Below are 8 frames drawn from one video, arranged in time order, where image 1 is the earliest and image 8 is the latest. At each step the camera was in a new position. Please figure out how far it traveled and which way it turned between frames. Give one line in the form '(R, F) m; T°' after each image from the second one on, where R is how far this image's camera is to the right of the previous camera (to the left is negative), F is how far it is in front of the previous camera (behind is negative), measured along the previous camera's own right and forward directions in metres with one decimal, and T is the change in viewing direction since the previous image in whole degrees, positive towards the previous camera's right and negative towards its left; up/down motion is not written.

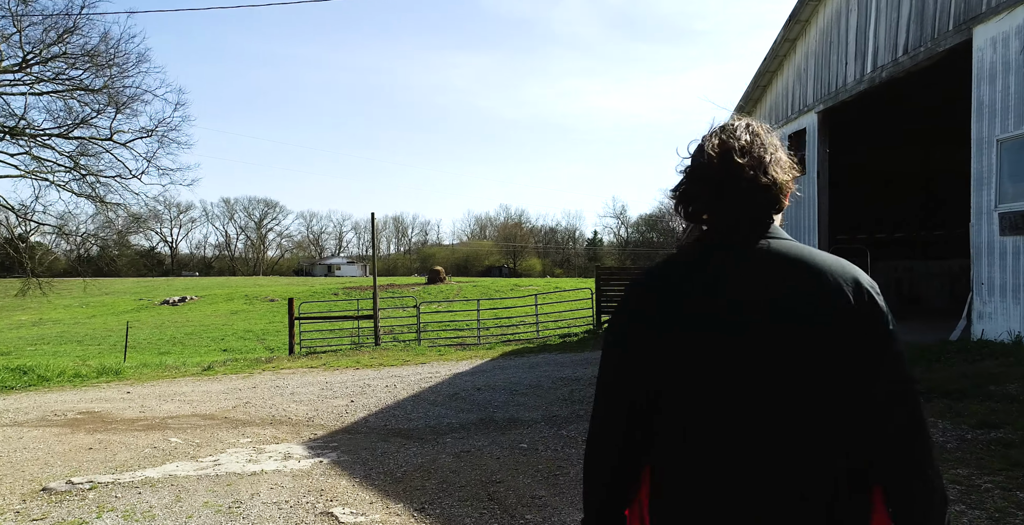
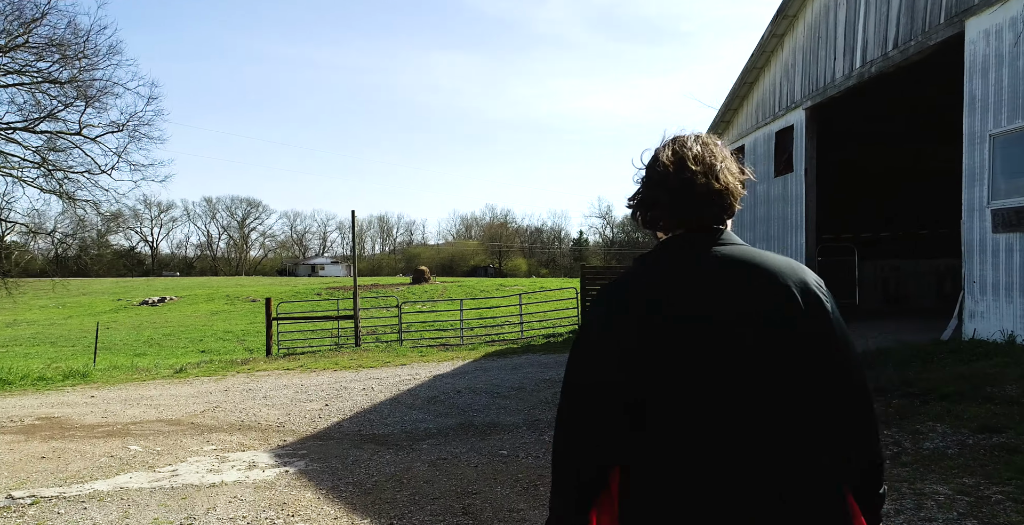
(0.0, +0.3) m; +1°
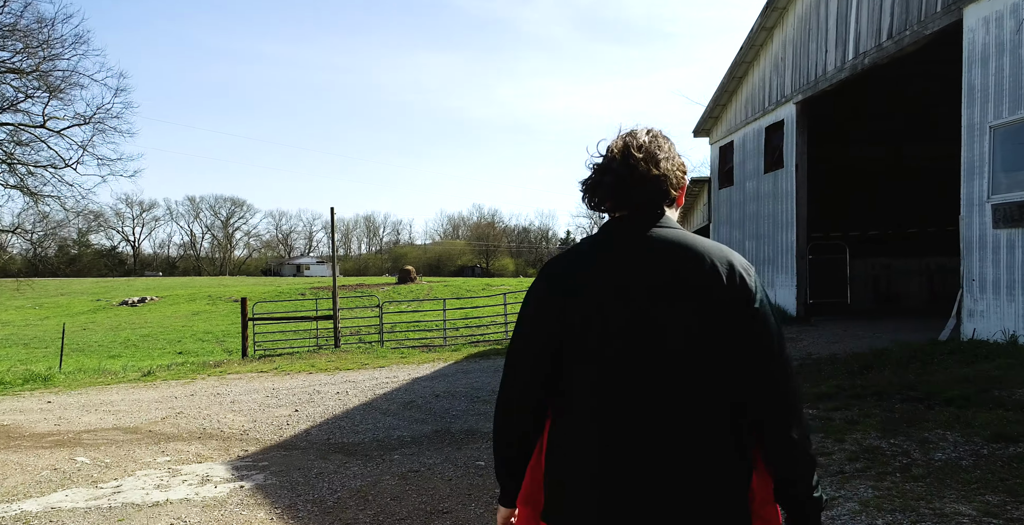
(+0.1, +0.4) m; +1°
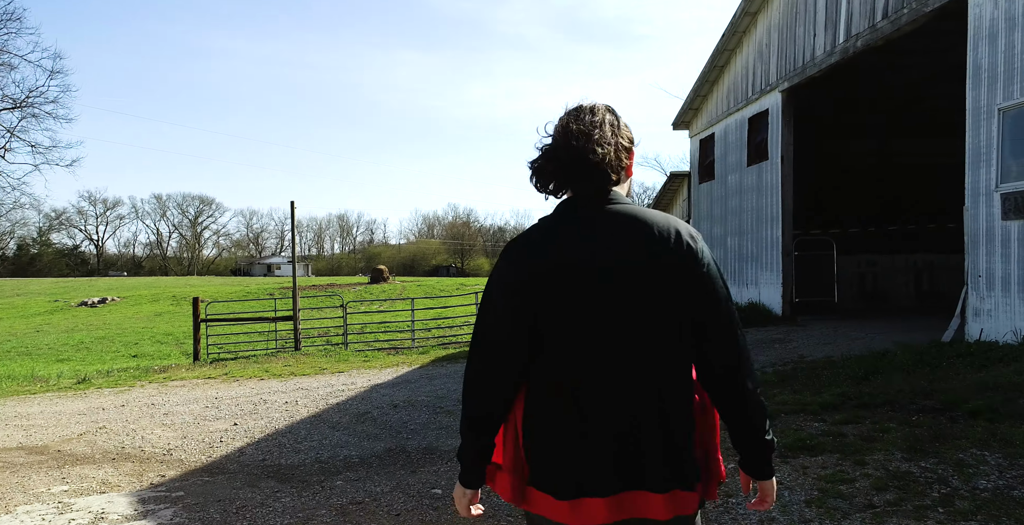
(+0.1, +0.8) m; +2°
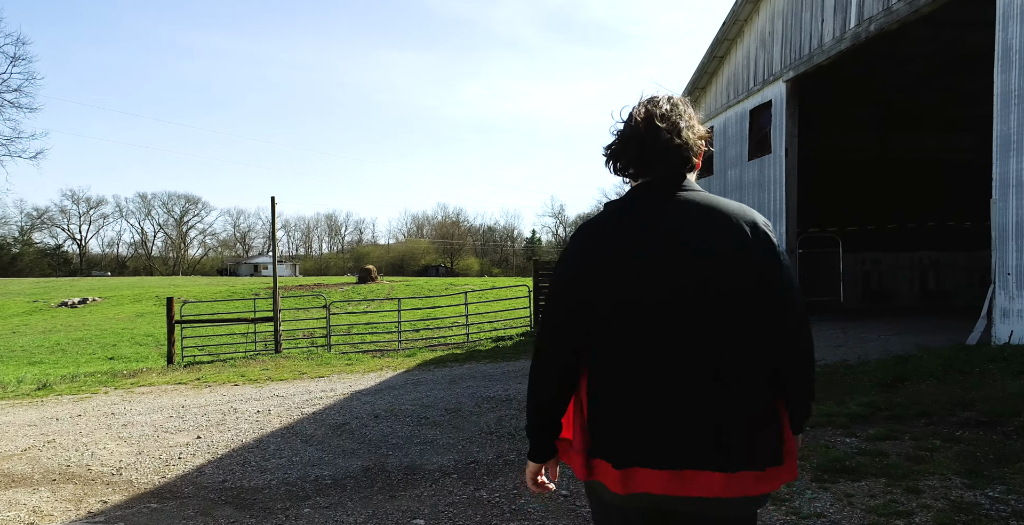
(0.0, +0.6) m; +1°
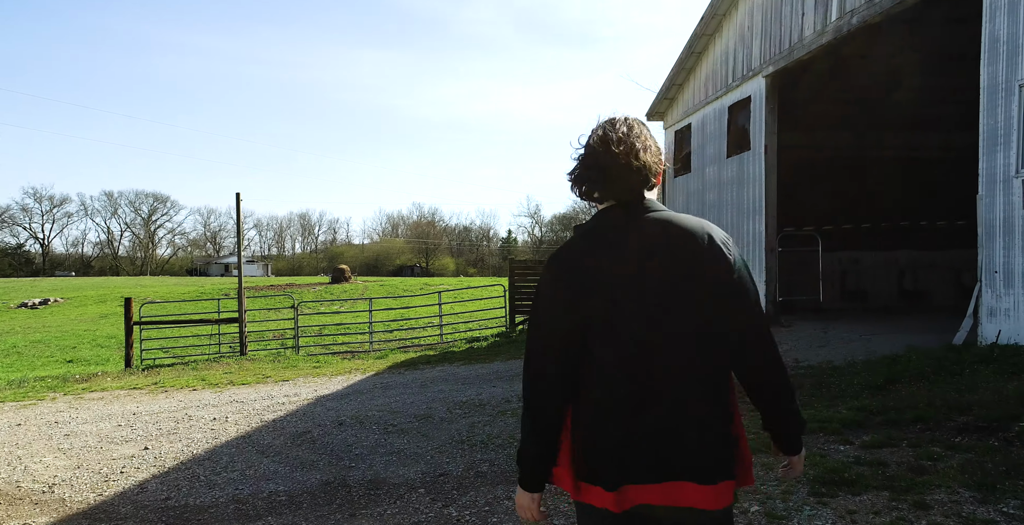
(0.0, +0.3) m; +2°
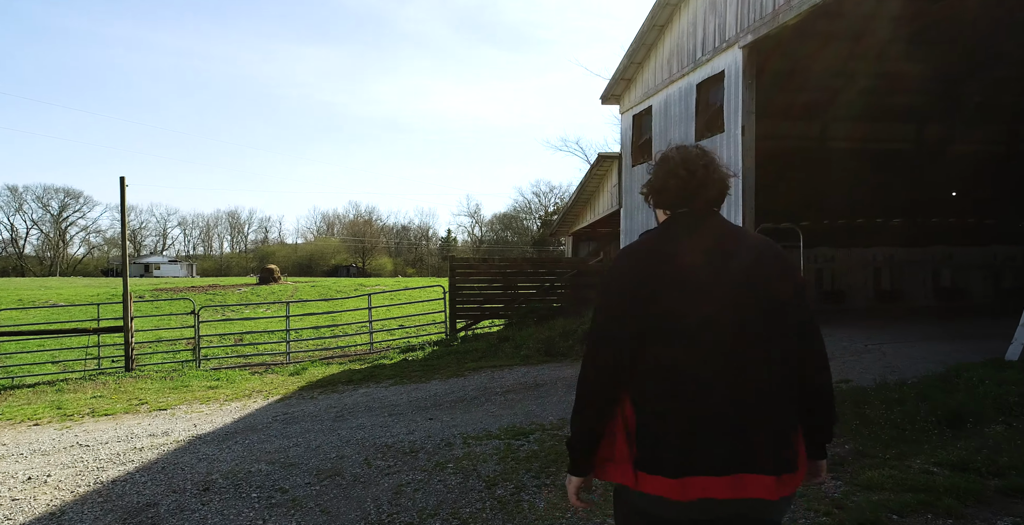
(0.0, +1.7) m; +5°
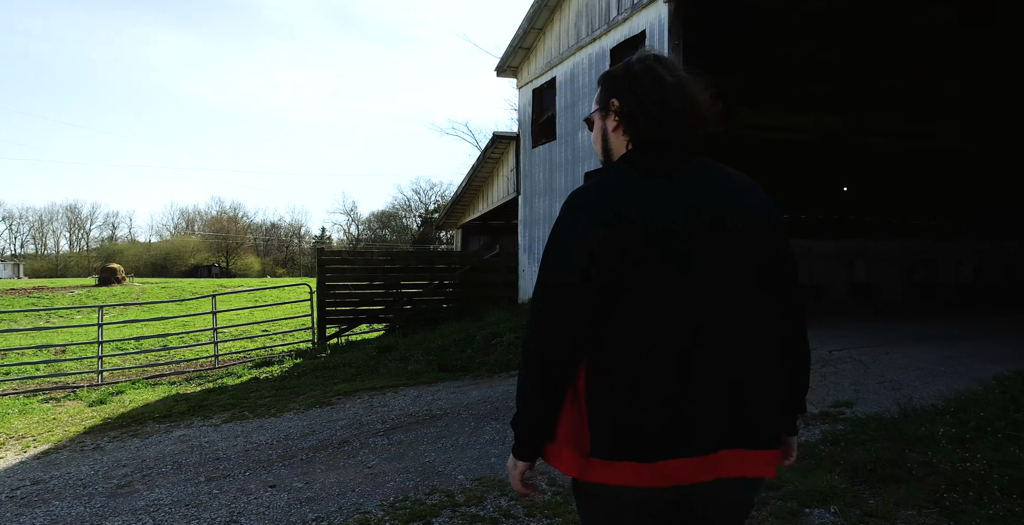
(-0.1, +2.0) m; +9°
